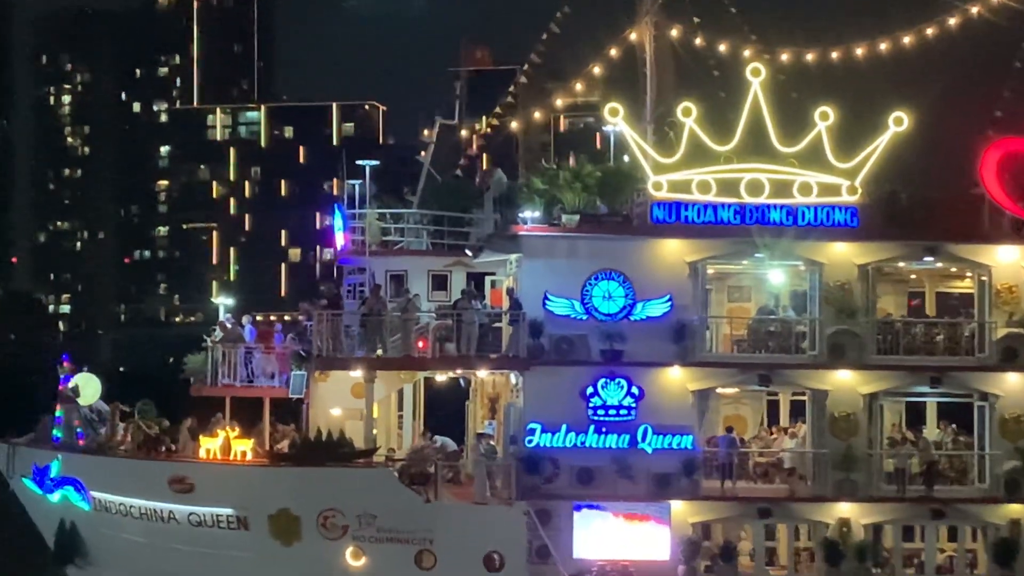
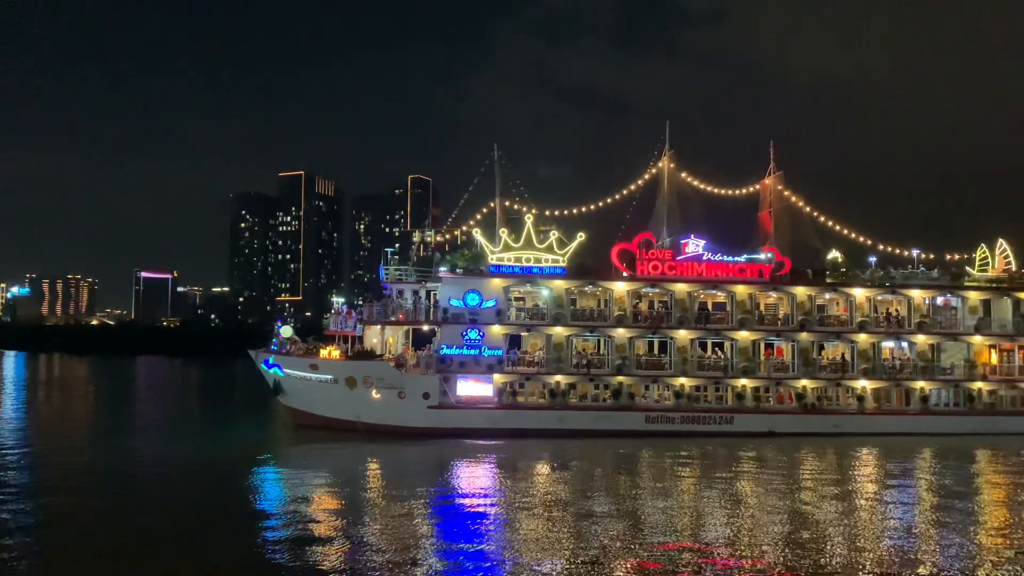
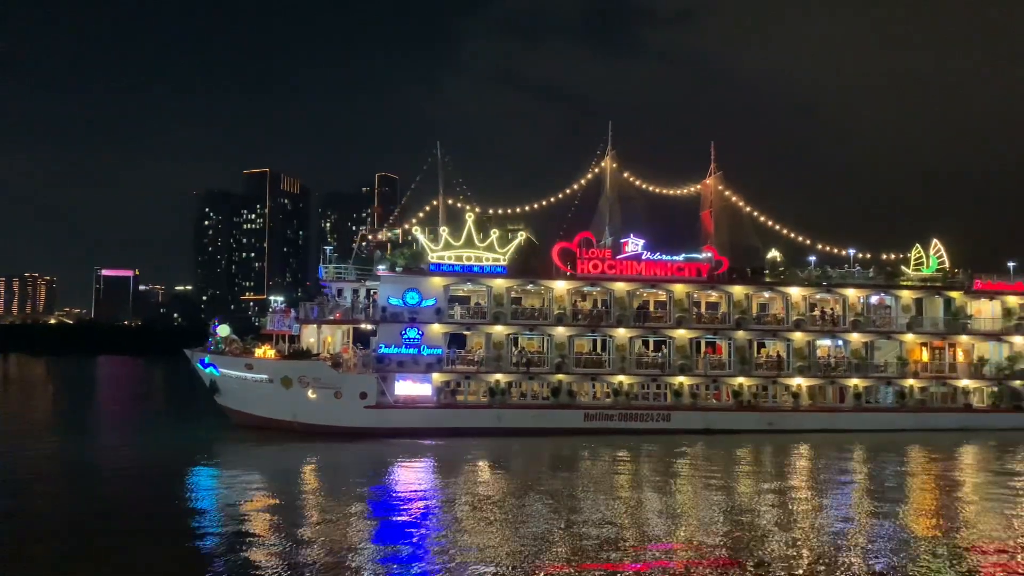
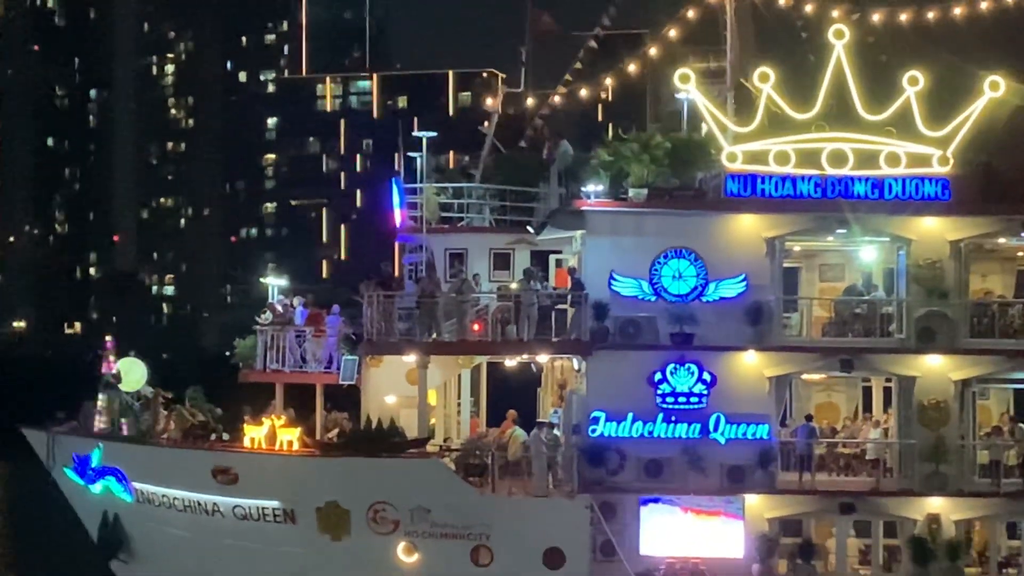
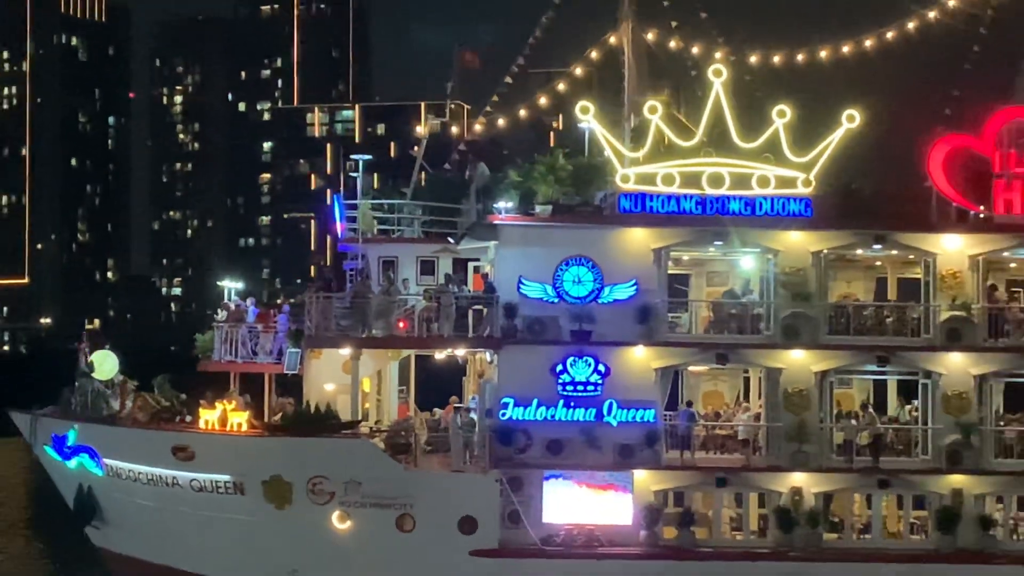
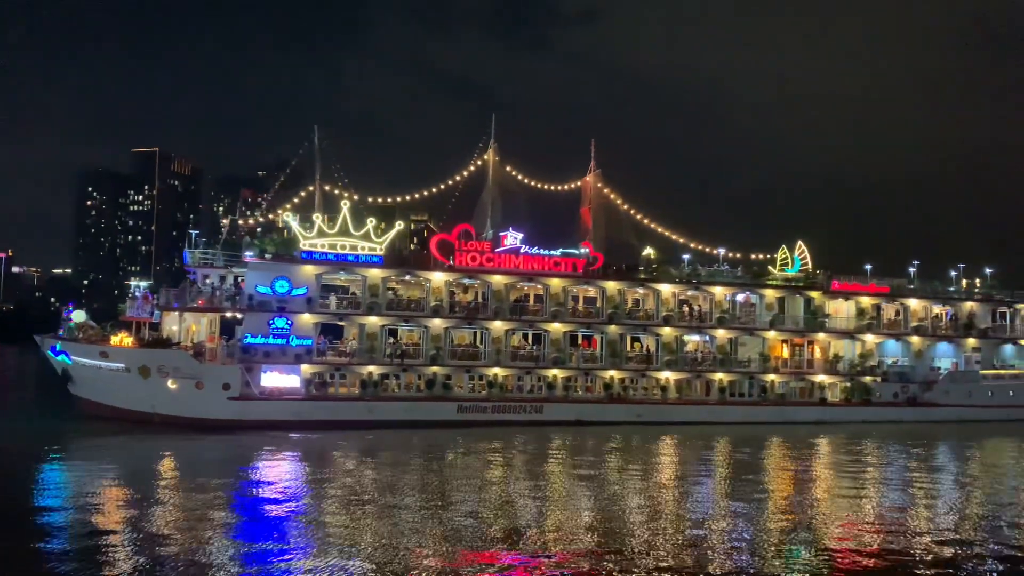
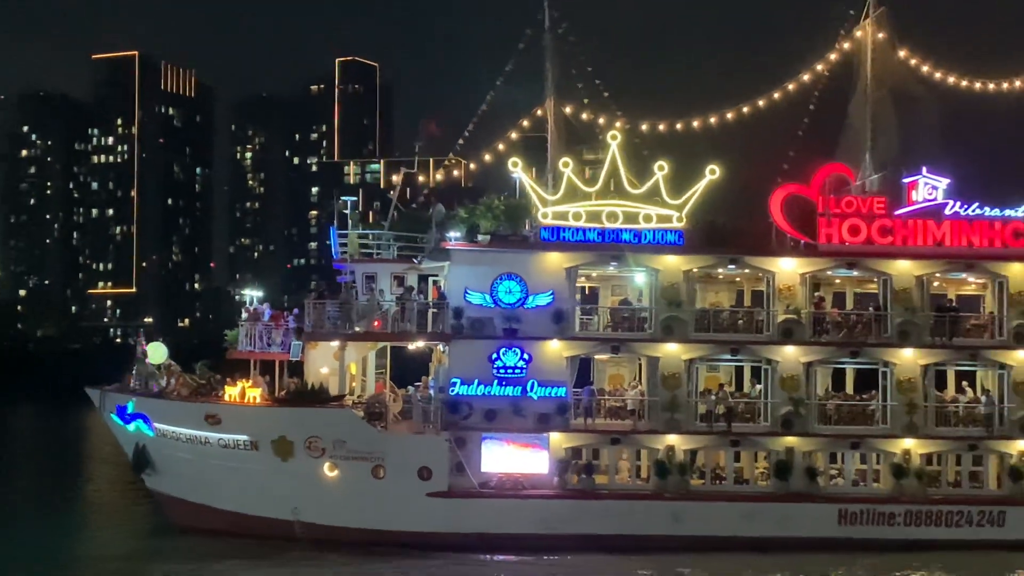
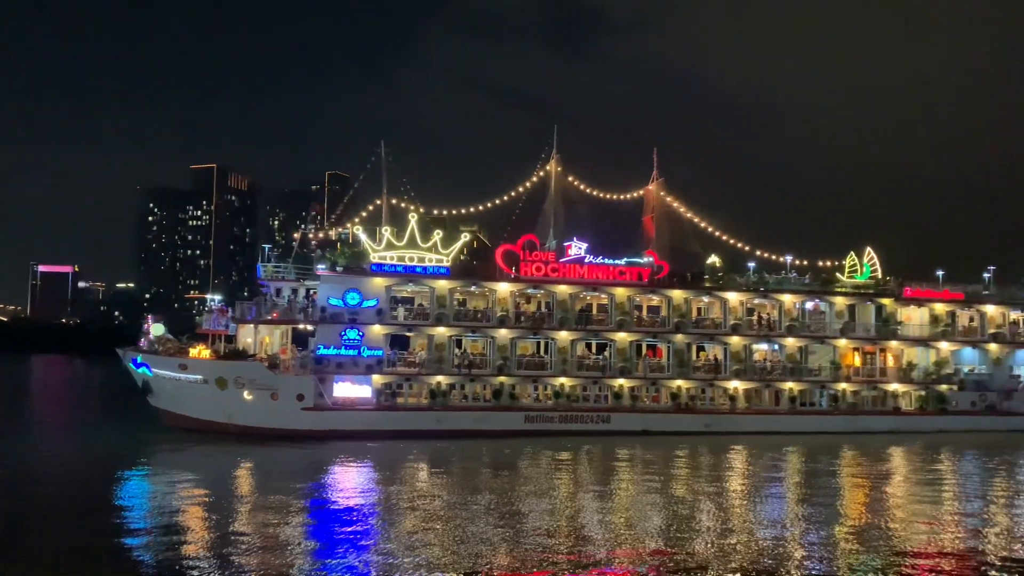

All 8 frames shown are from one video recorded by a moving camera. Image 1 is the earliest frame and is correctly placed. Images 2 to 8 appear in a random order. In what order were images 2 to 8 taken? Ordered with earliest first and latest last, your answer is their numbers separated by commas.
4, 5, 7, 2, 3, 8, 6
